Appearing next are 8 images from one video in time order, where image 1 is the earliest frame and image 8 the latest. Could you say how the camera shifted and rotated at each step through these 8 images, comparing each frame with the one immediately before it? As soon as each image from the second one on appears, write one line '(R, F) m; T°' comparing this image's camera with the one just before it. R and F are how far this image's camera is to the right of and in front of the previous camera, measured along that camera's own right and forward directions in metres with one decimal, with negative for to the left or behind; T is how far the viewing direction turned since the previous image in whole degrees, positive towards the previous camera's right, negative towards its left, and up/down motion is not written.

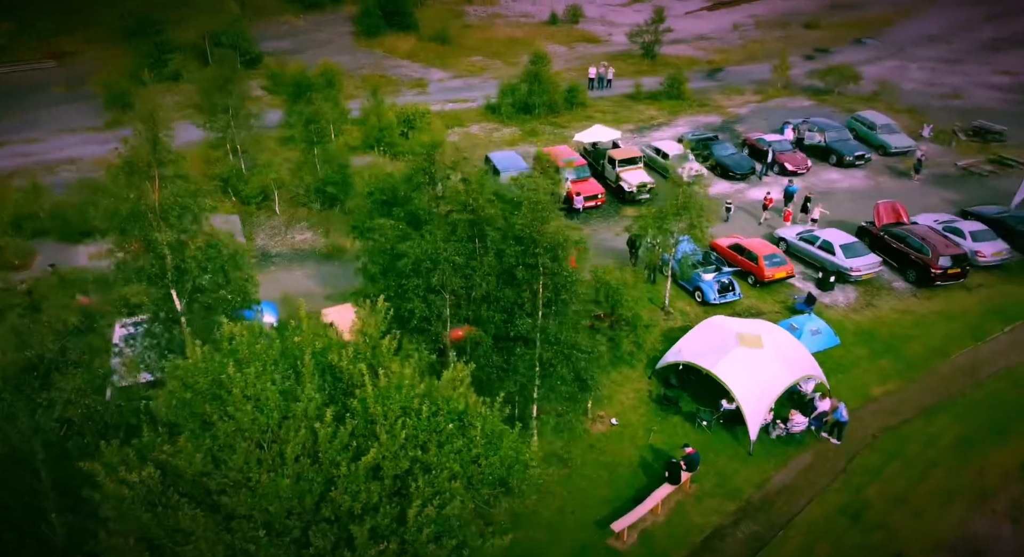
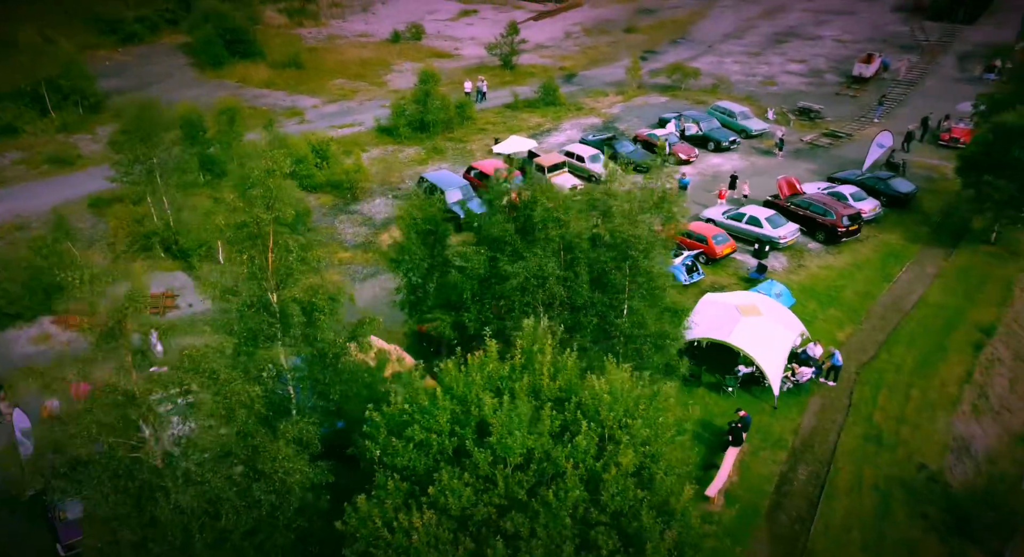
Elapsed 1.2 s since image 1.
(-7.3, -0.1) m; +16°
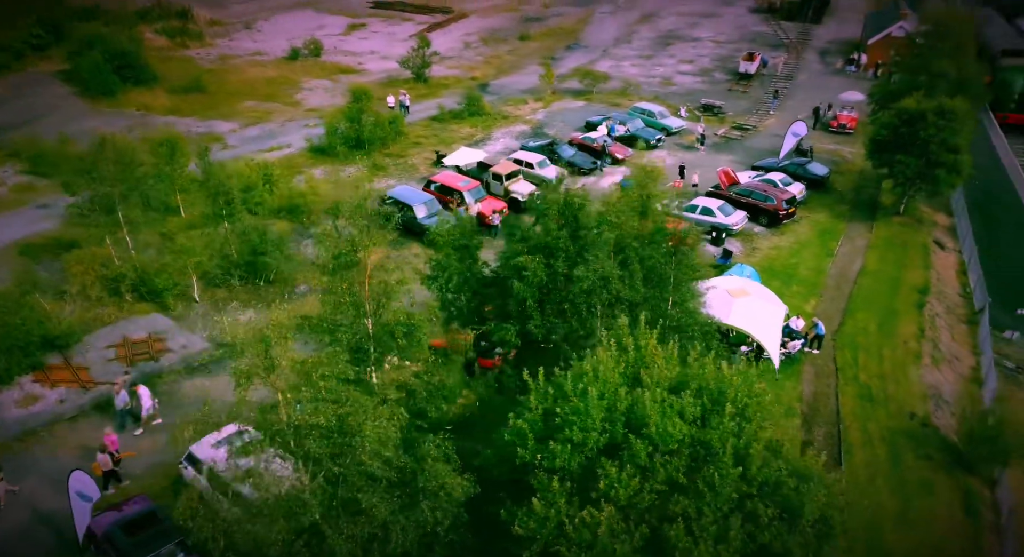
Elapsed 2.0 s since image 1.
(-5.1, -0.3) m; +11°
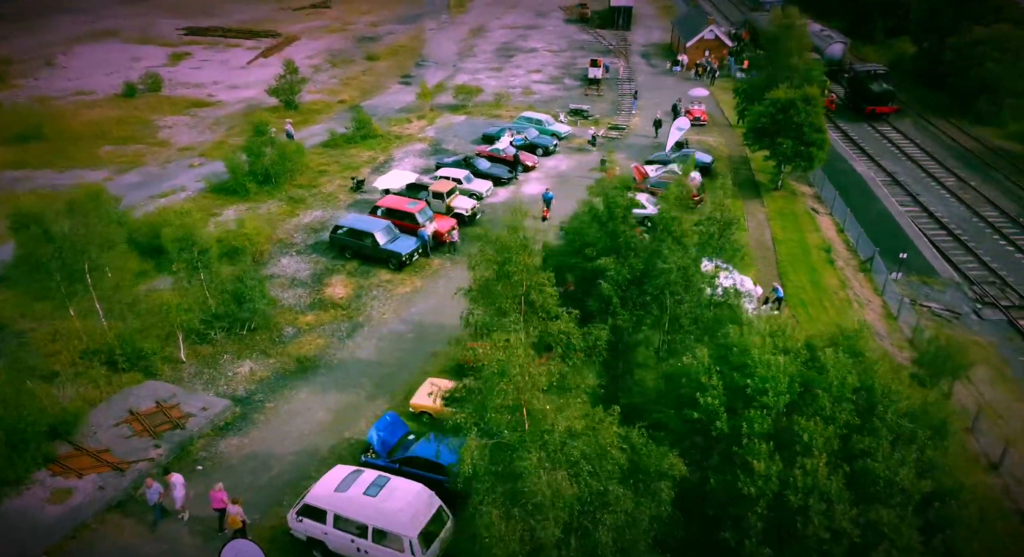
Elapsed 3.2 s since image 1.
(-8.0, -0.1) m; +16°
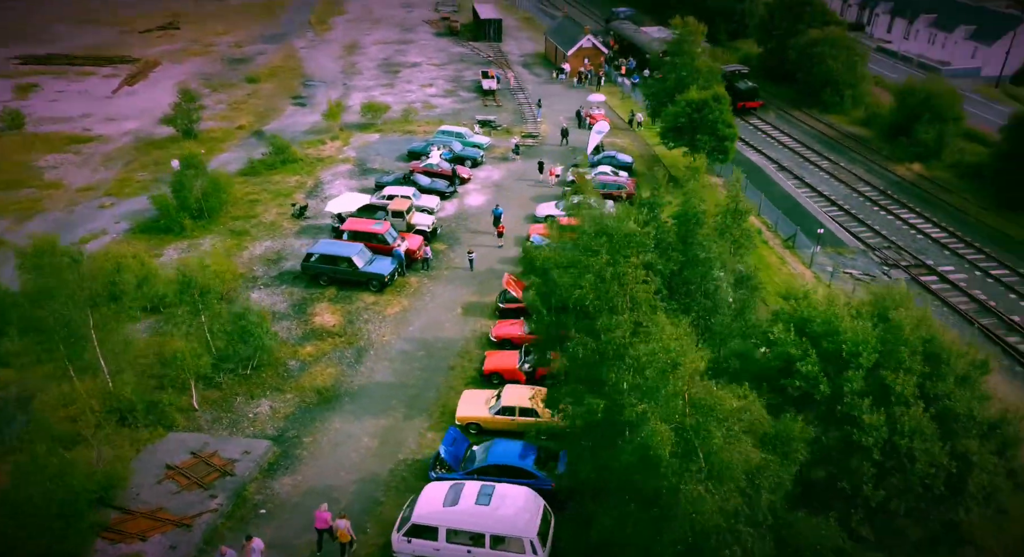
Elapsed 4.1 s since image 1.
(-6.2, -0.4) m; +12°
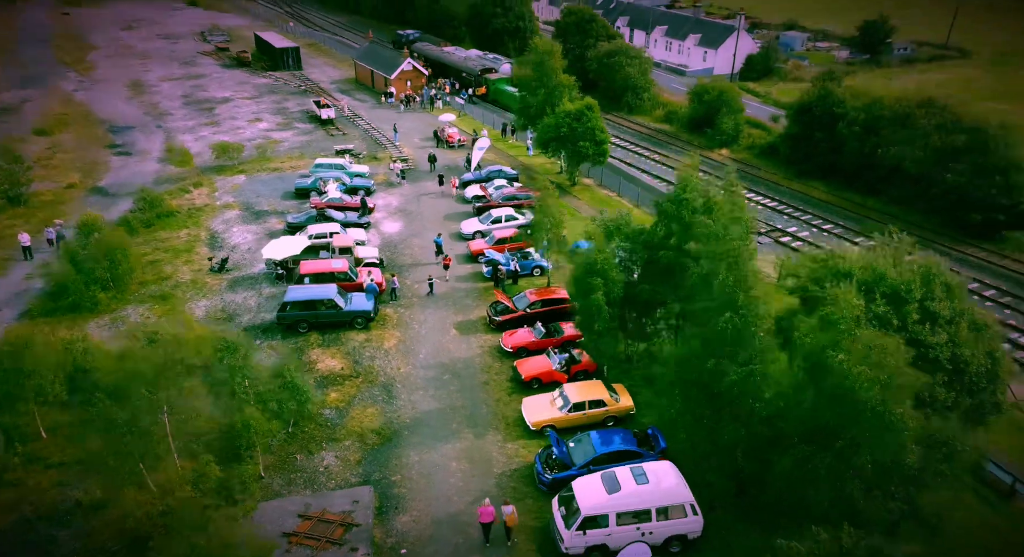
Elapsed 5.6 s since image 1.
(-10.4, 0.0) m; +20°
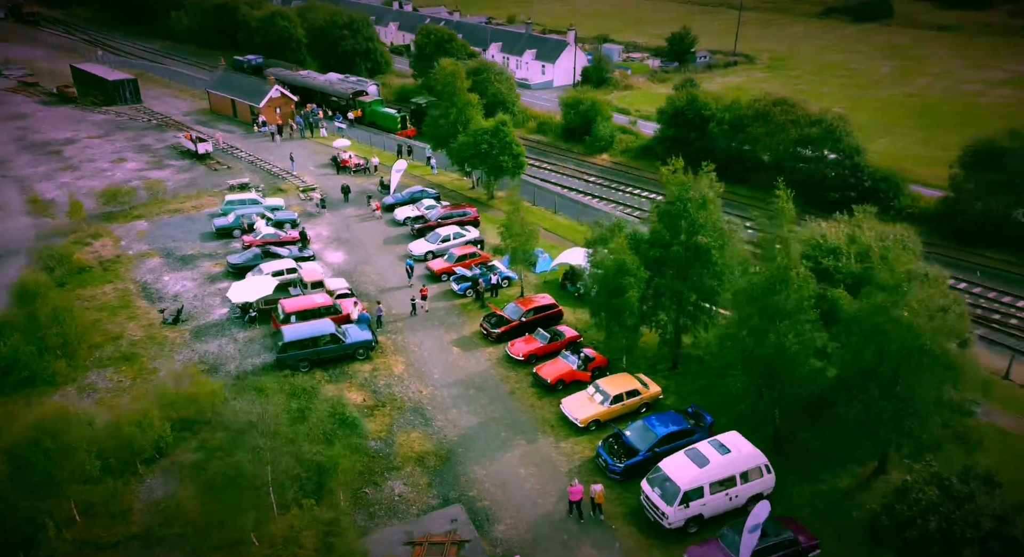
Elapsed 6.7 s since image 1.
(-8.2, -0.4) m; +15°
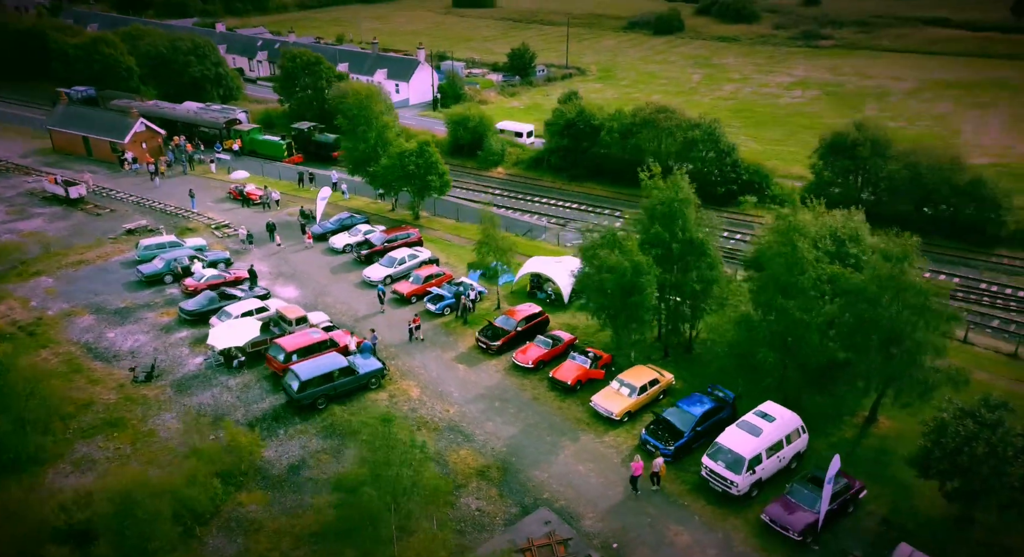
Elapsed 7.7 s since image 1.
(-8.3, -0.1) m; +14°
